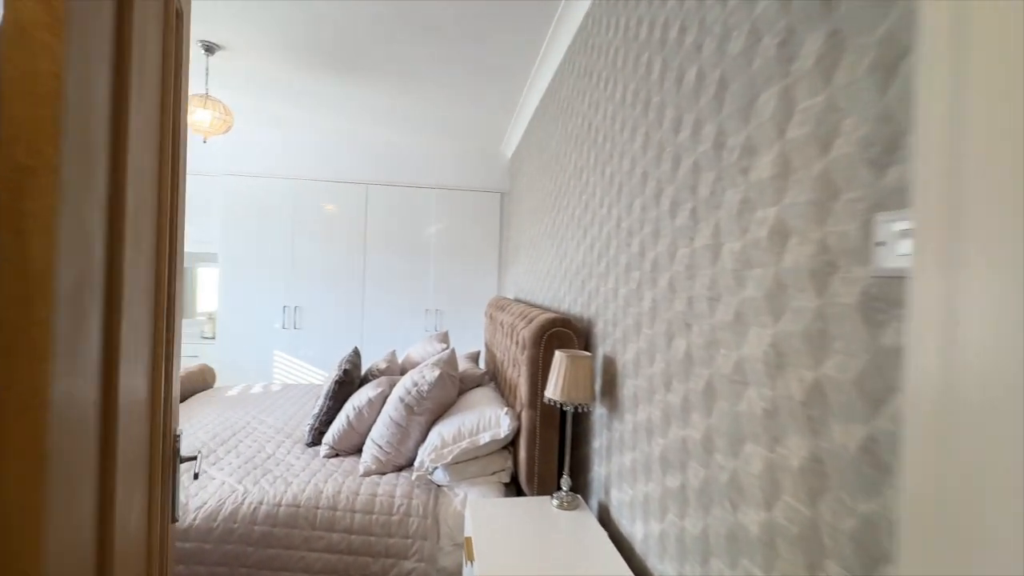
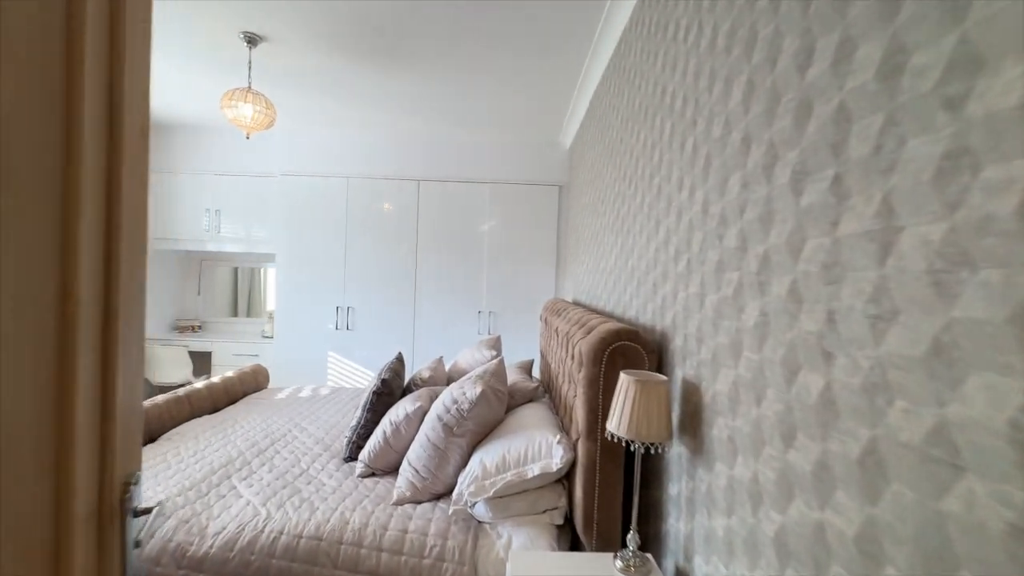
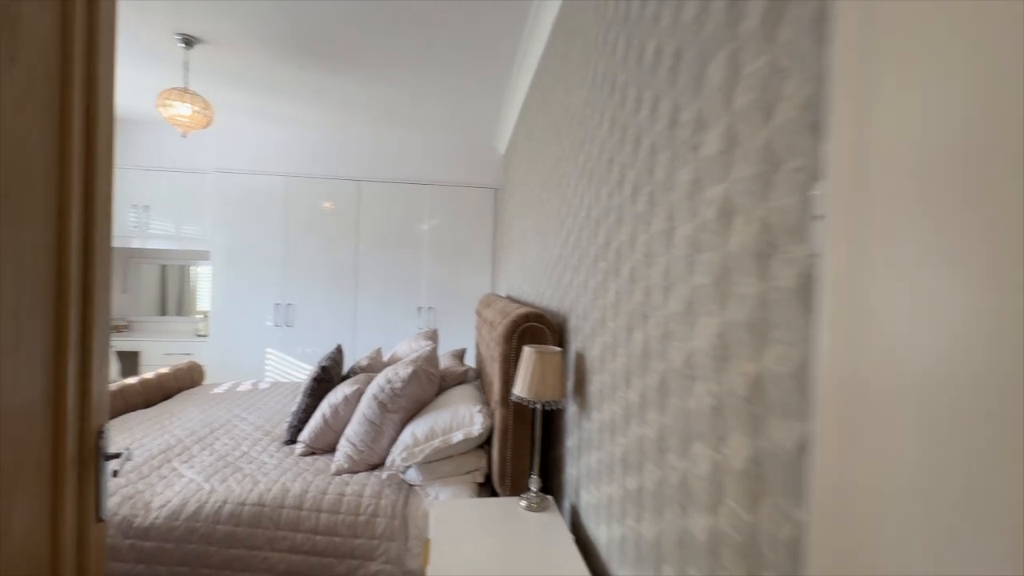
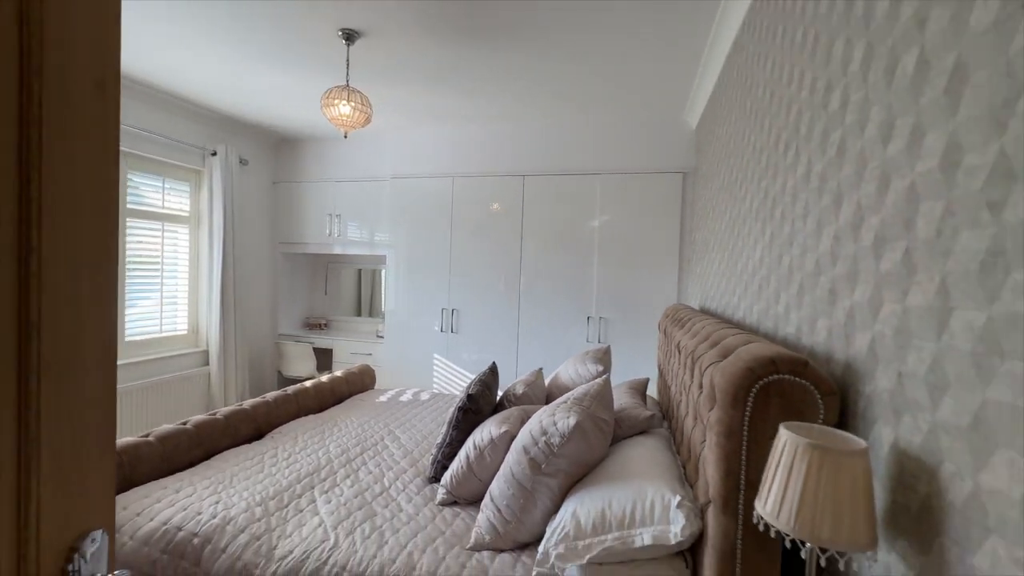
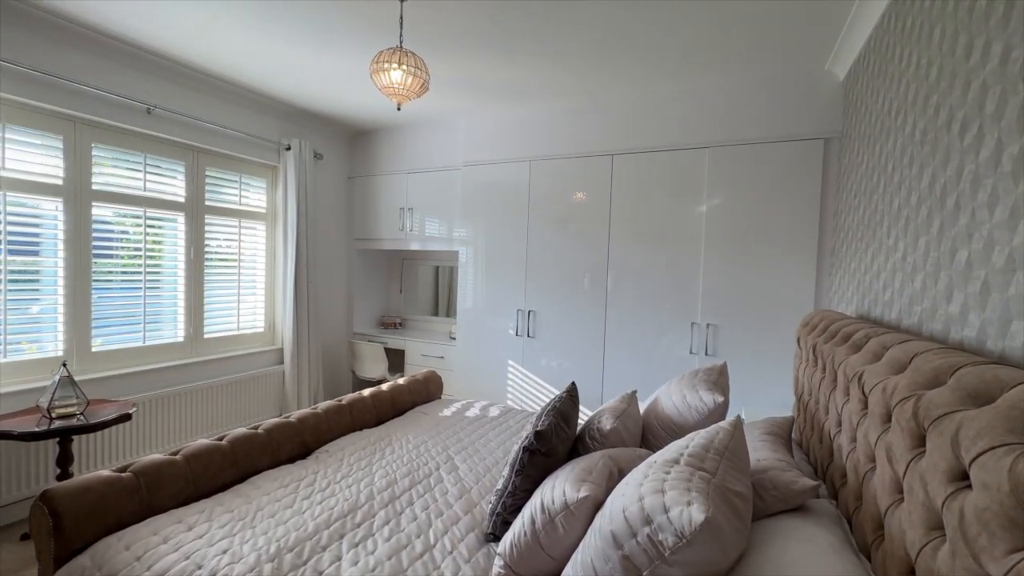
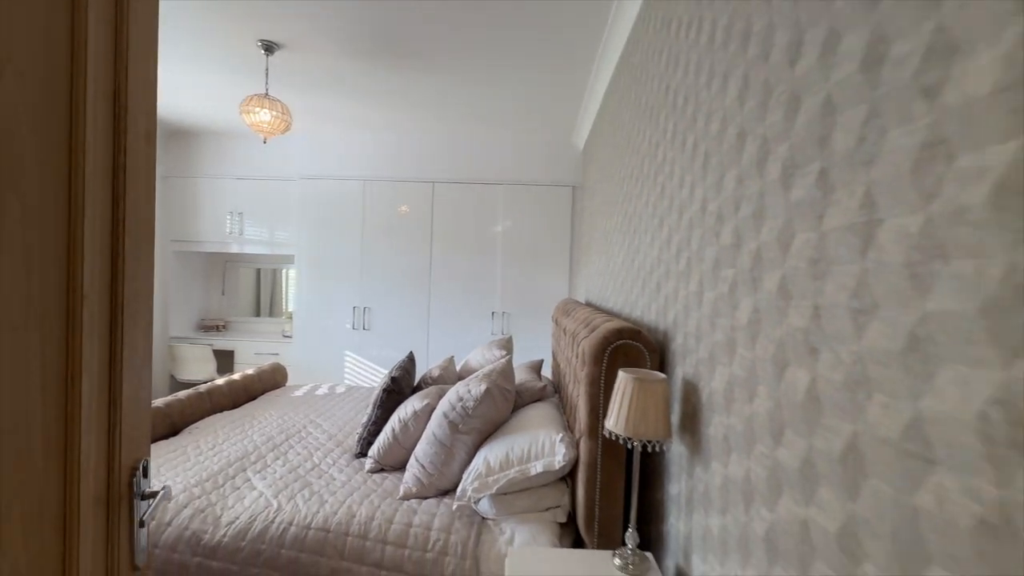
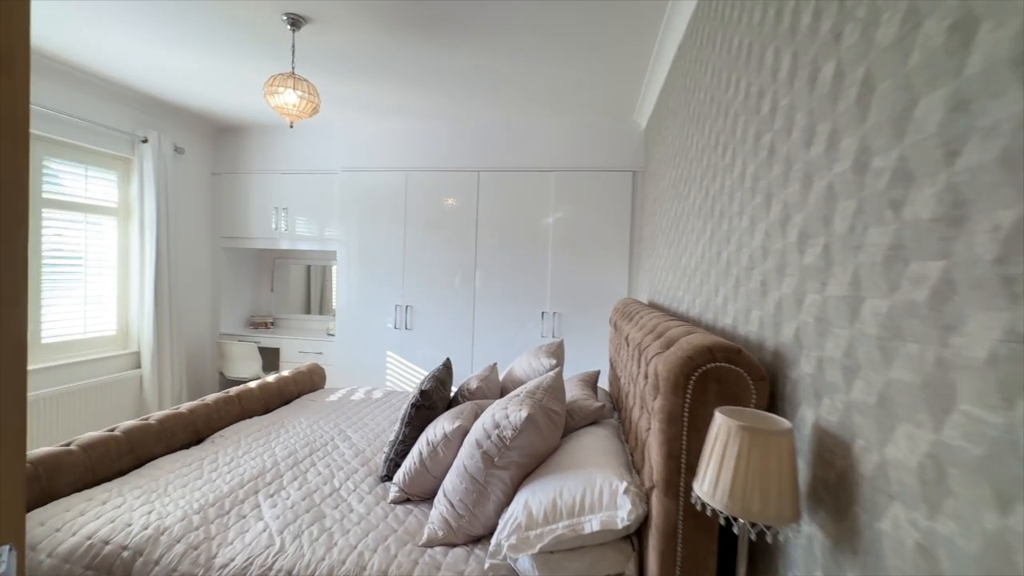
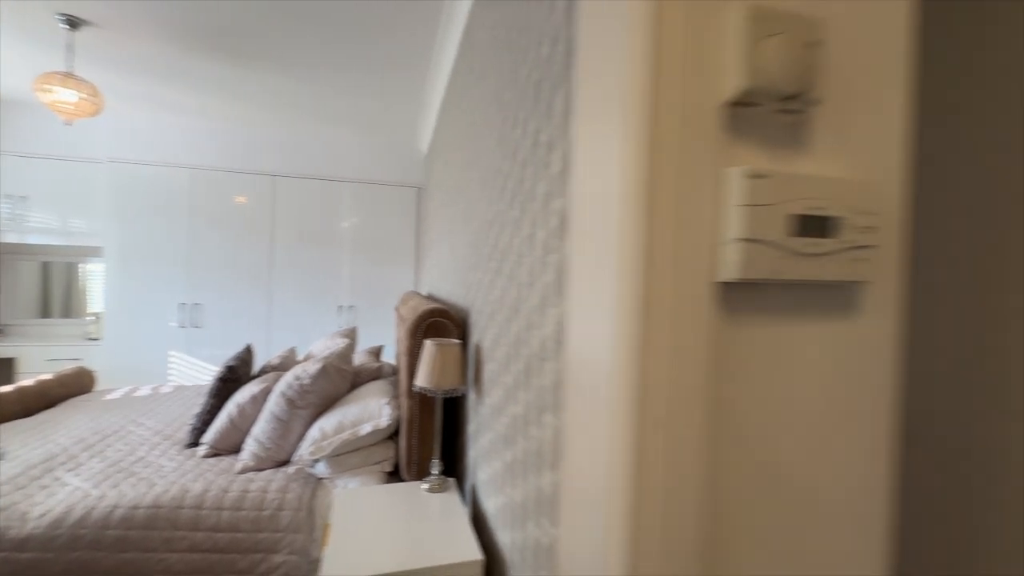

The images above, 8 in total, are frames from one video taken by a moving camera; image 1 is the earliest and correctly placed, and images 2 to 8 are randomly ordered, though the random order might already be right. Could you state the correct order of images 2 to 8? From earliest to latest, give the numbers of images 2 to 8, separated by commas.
2, 7, 5, 4, 6, 3, 8
